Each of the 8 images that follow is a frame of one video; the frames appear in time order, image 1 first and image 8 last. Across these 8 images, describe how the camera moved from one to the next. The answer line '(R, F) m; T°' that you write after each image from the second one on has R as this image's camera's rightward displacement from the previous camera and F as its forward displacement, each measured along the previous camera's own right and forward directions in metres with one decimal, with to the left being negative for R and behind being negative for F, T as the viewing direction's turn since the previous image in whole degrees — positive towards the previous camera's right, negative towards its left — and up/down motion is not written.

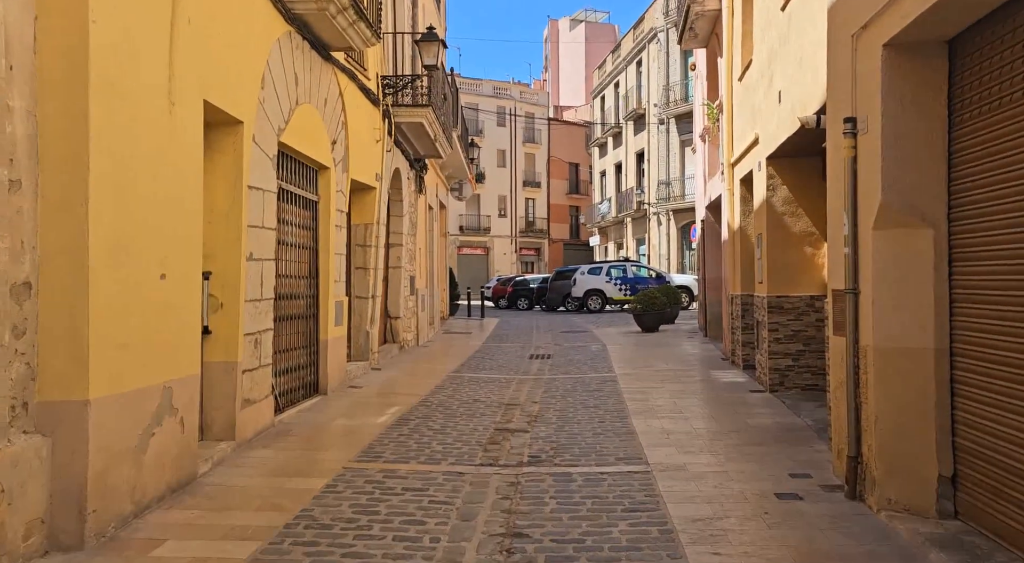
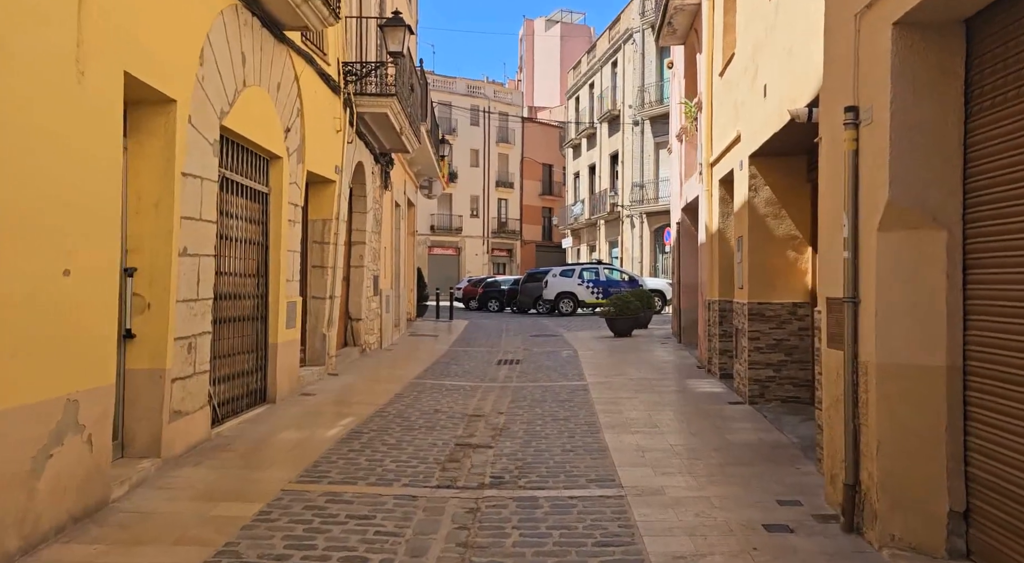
(+0.1, +0.6) m; +2°
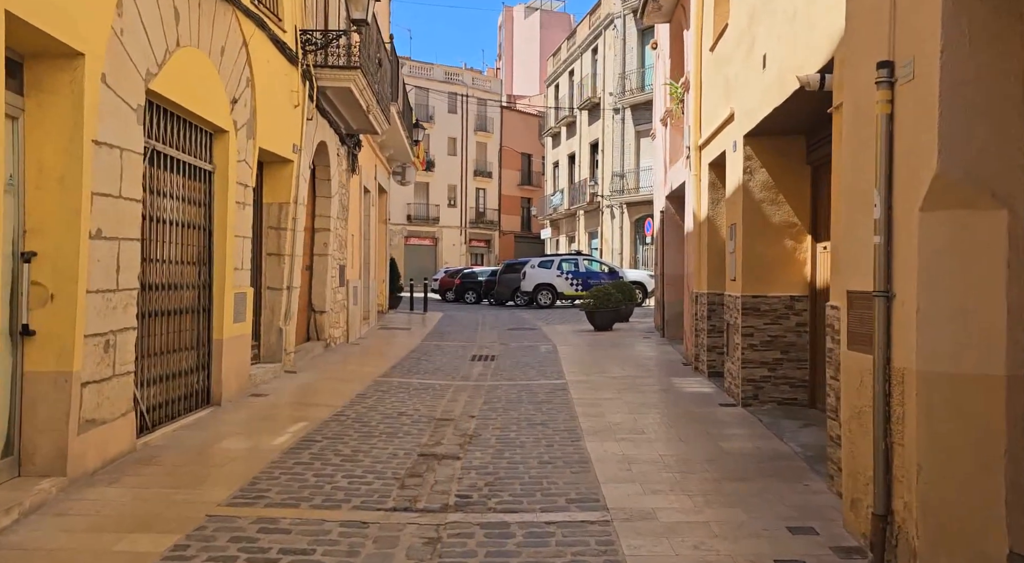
(+0.1, +0.8) m; +1°
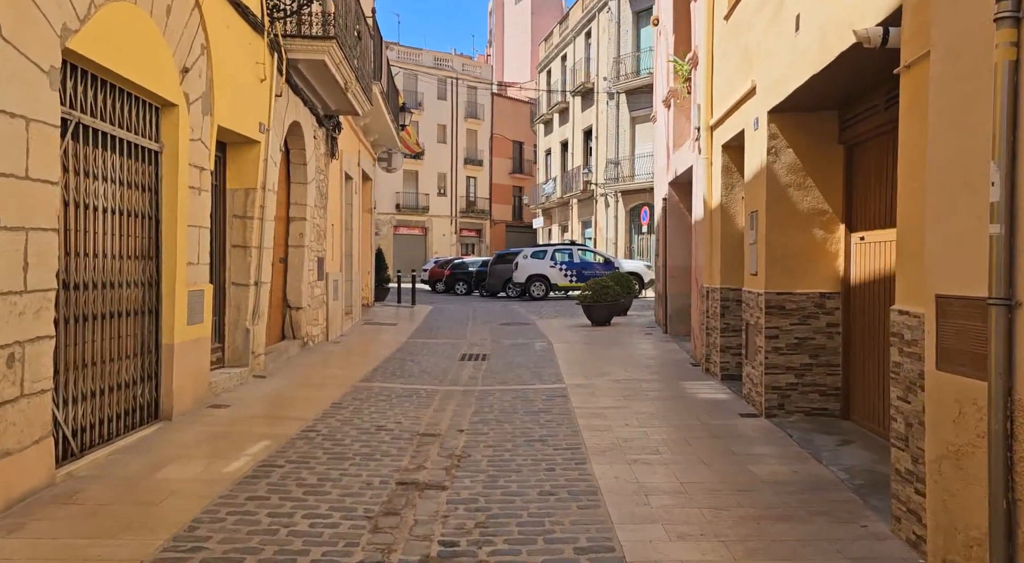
(0.0, +0.9) m; +1°
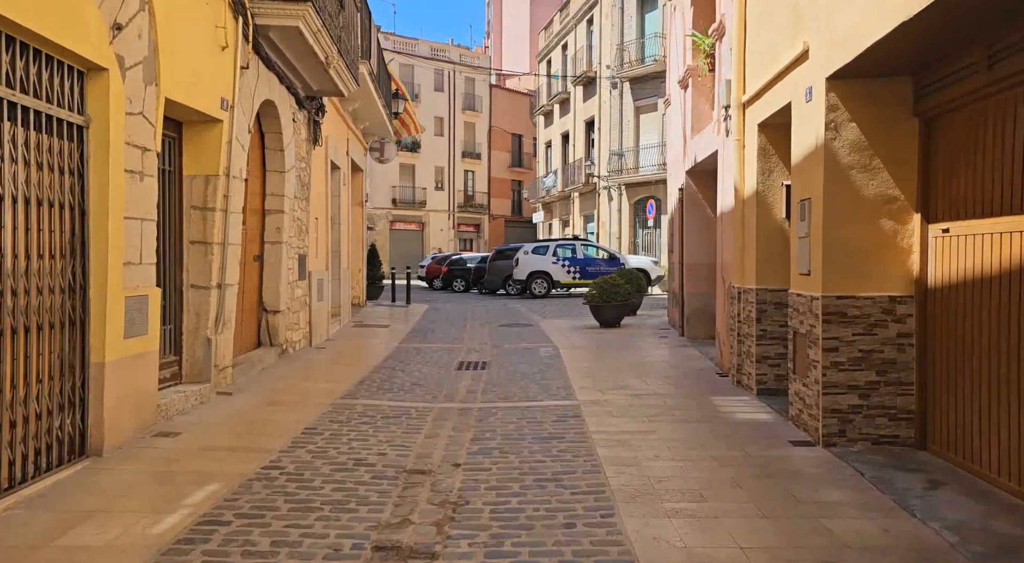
(-0.1, +1.2) m; 0°
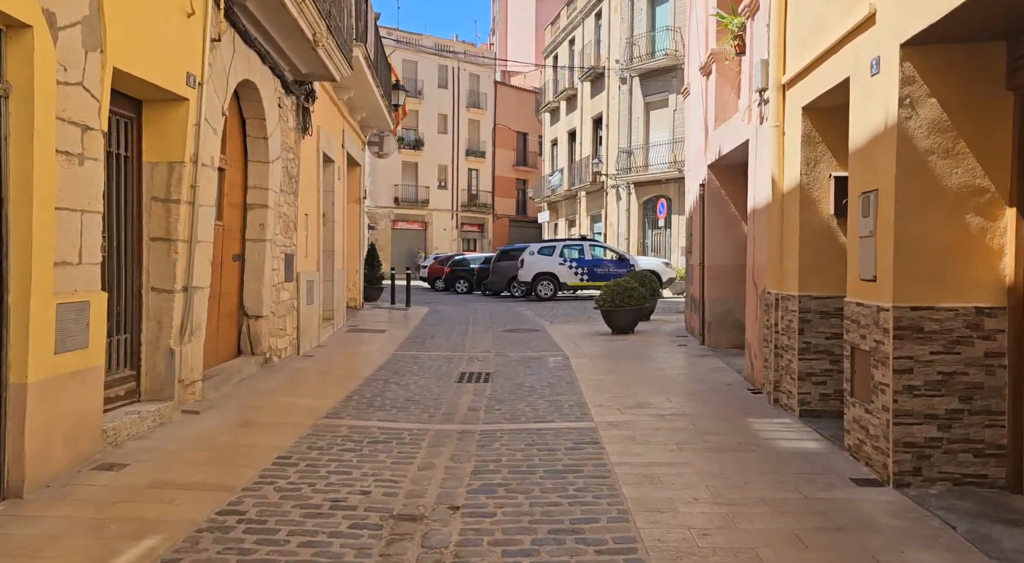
(0.0, +1.0) m; 0°
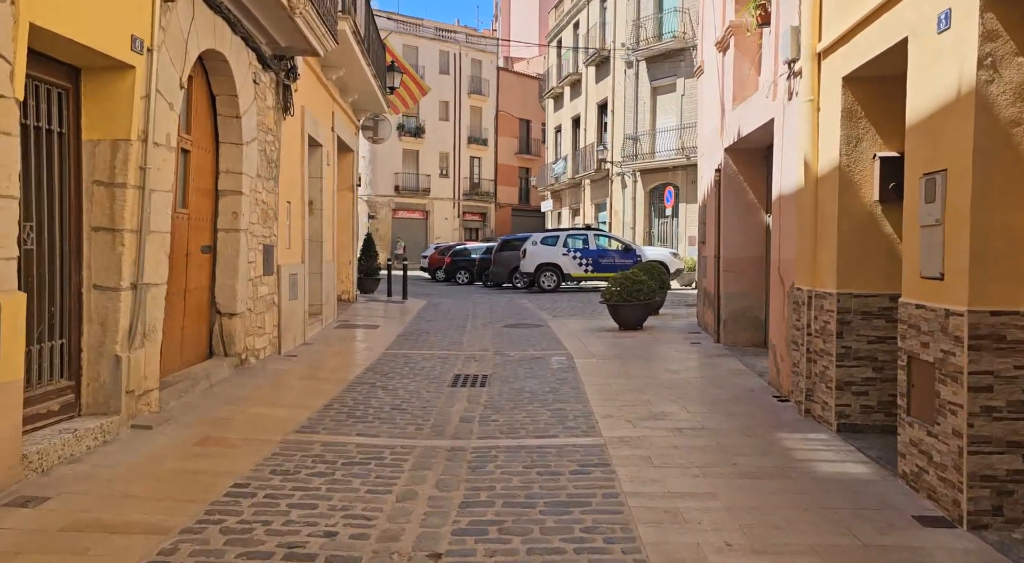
(0.0, +0.8) m; 0°
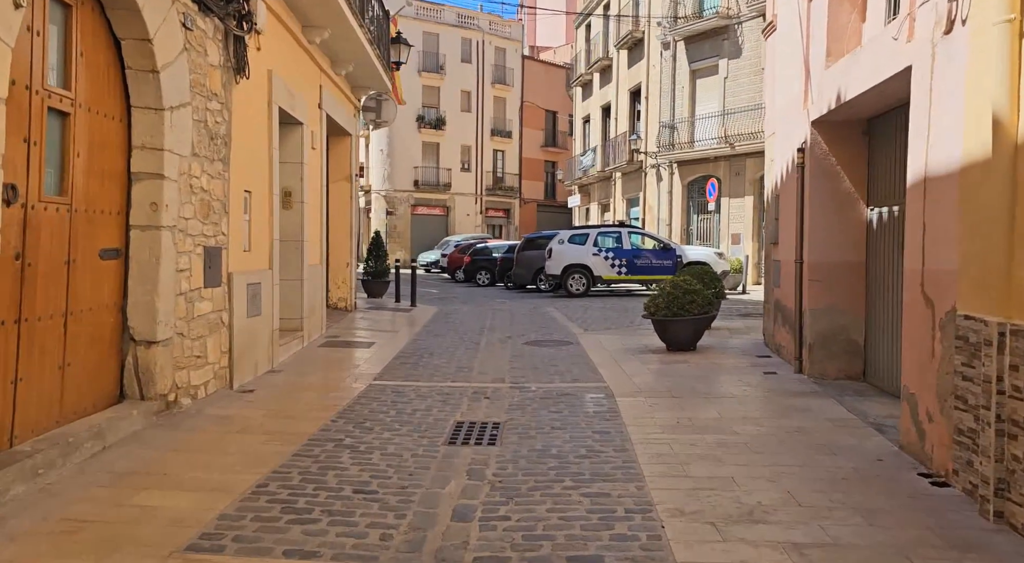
(0.0, +2.3) m; -2°
